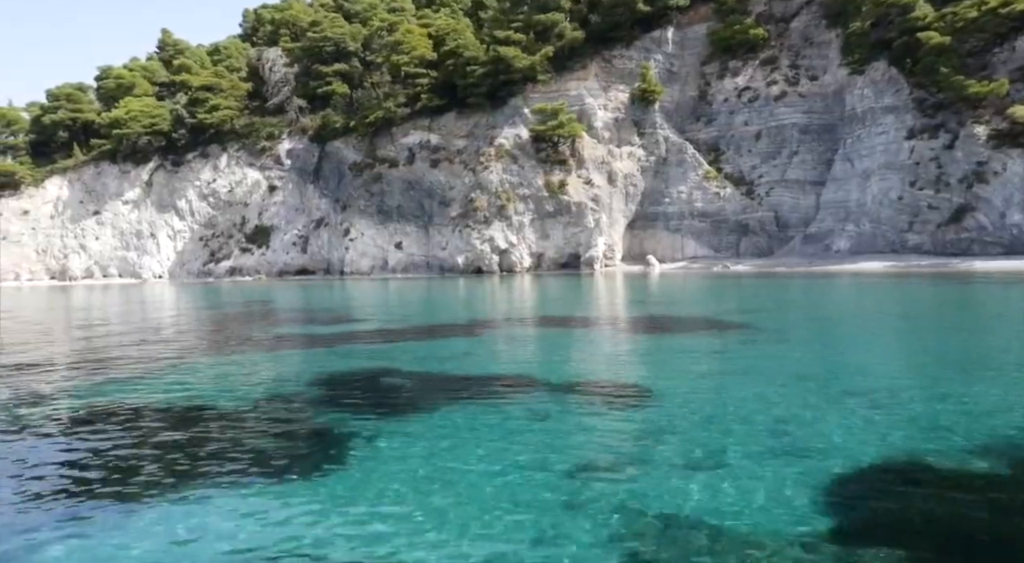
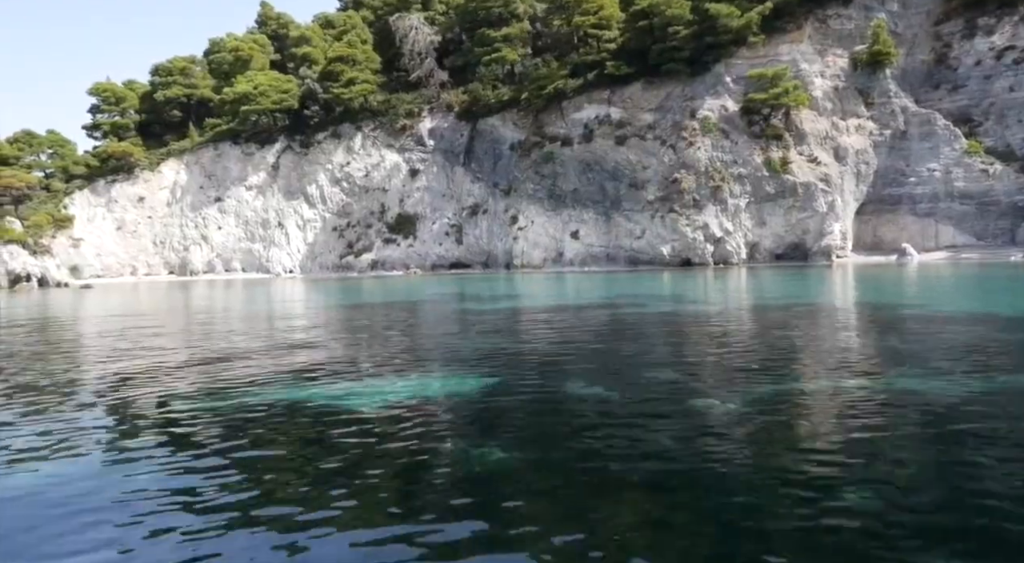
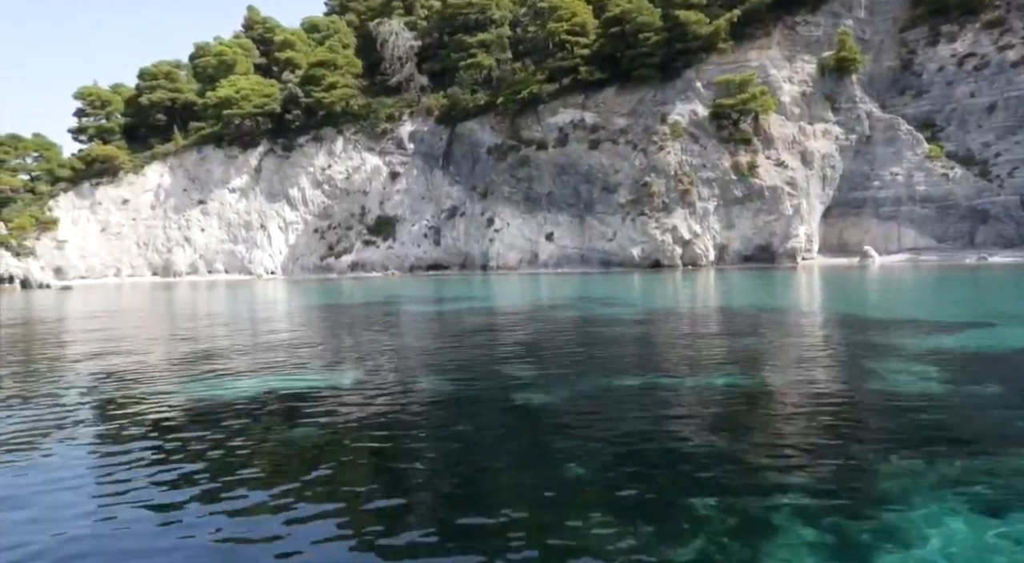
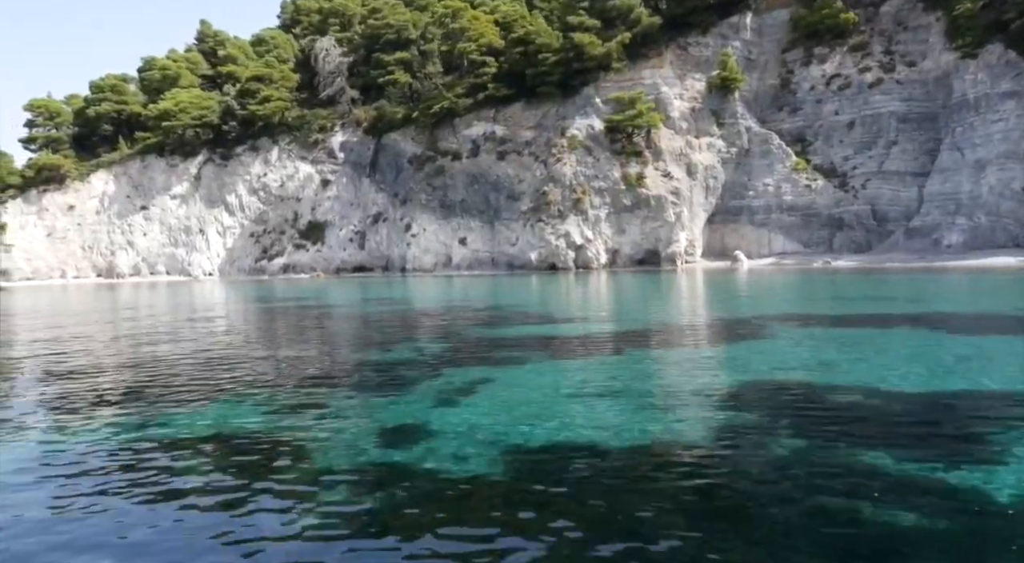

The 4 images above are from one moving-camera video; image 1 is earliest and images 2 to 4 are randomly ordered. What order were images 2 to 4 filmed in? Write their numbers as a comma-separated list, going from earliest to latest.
4, 3, 2
